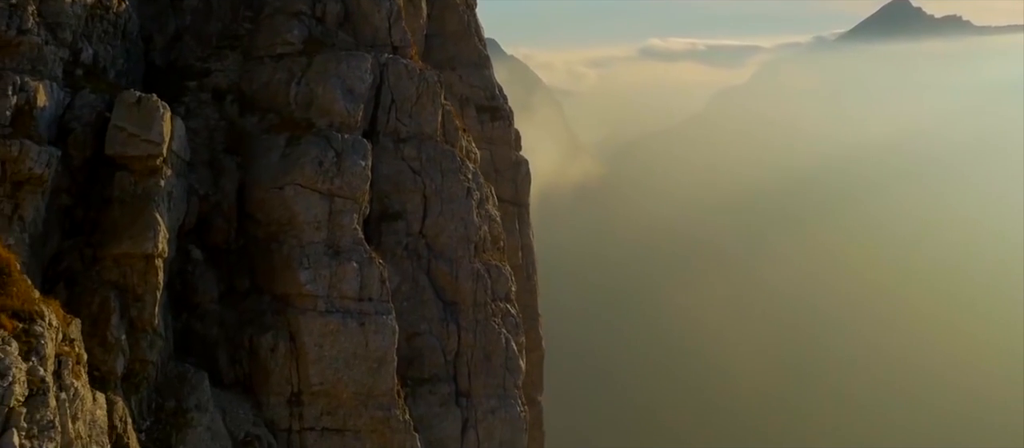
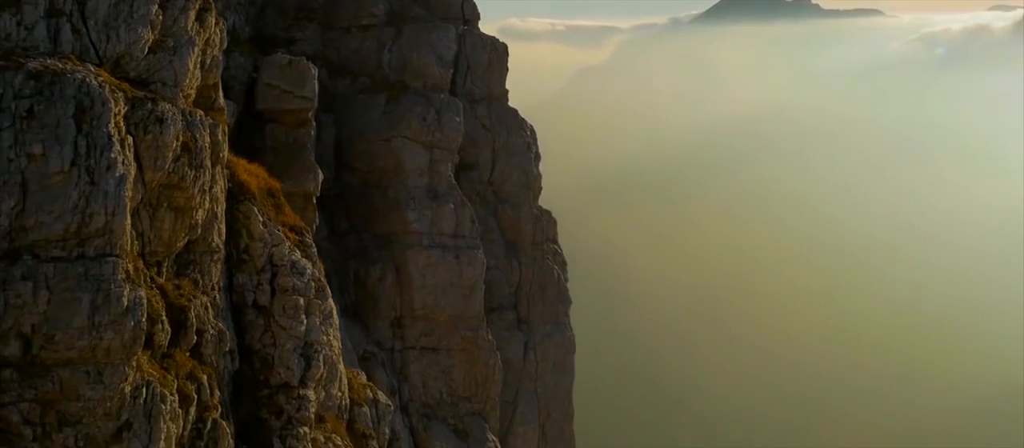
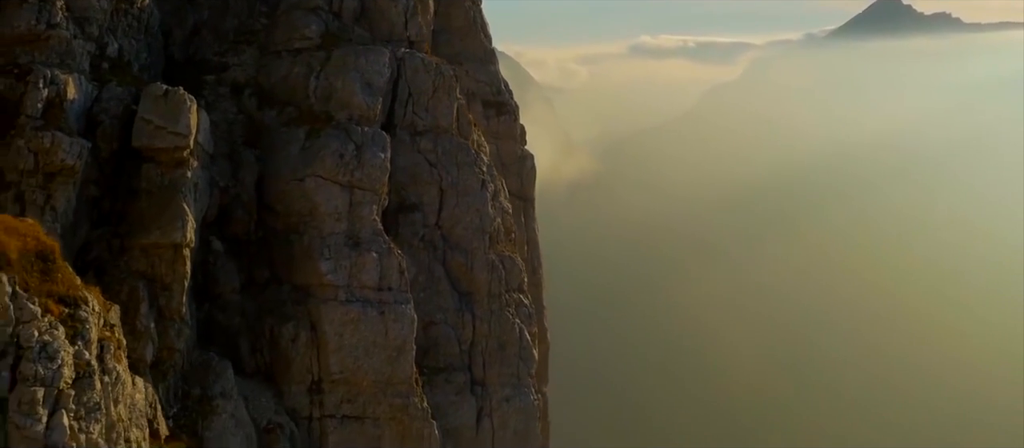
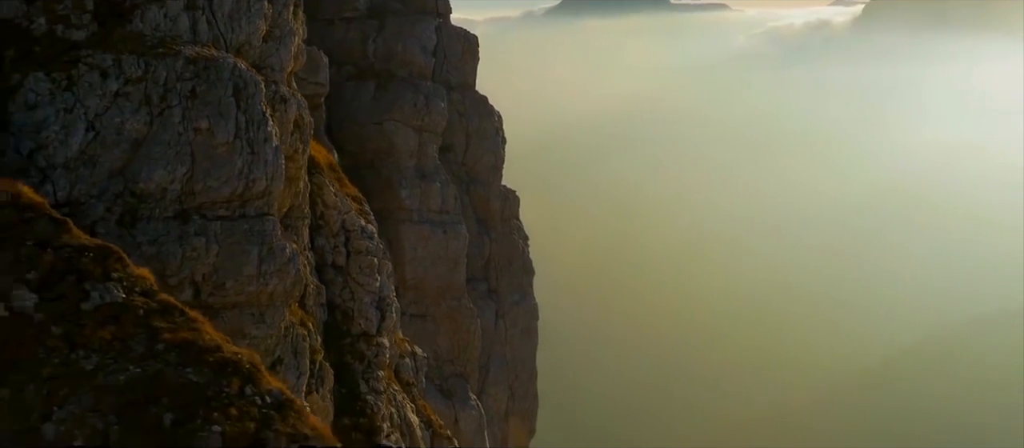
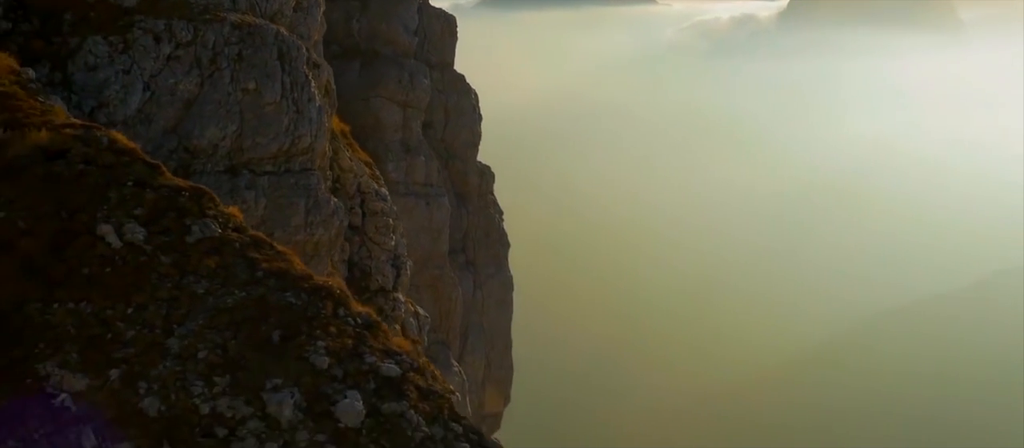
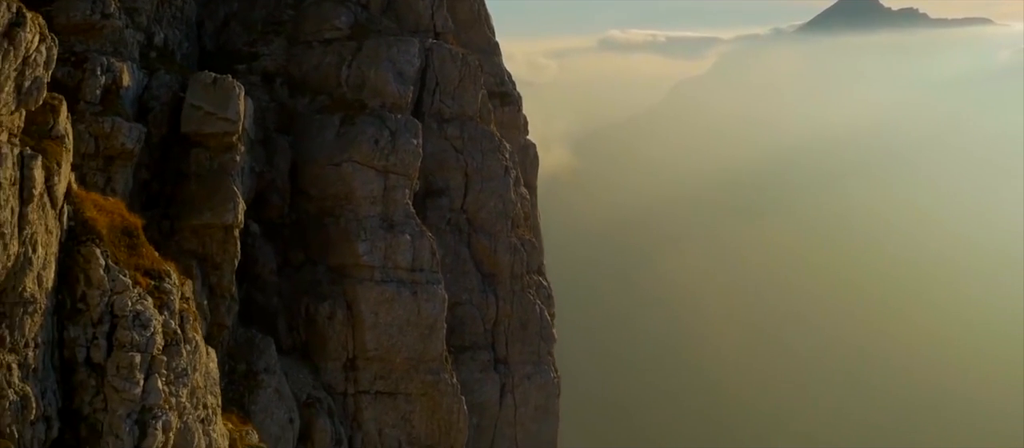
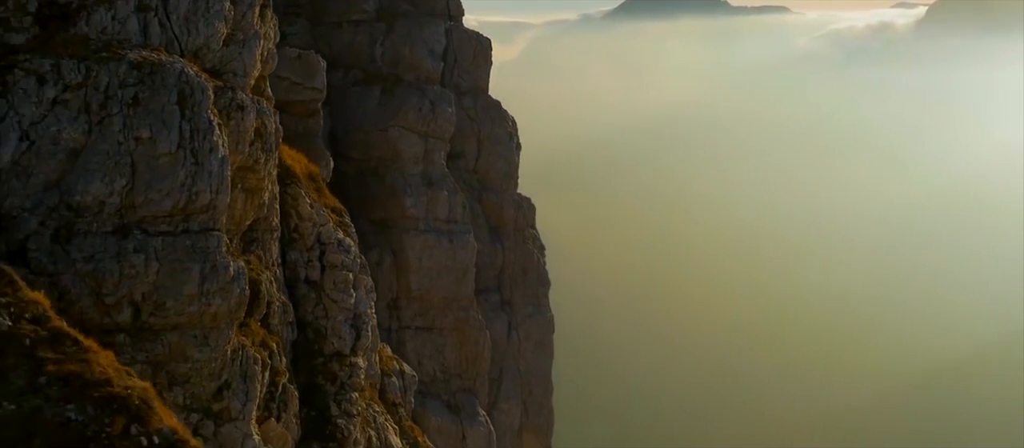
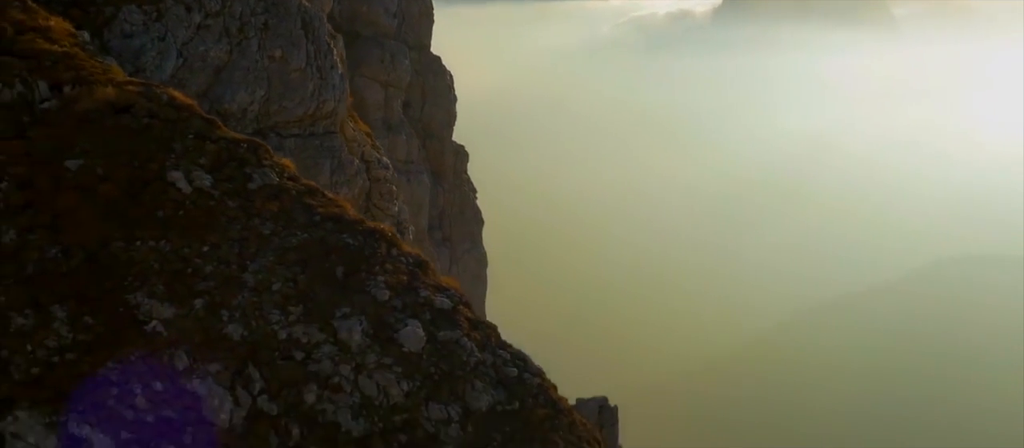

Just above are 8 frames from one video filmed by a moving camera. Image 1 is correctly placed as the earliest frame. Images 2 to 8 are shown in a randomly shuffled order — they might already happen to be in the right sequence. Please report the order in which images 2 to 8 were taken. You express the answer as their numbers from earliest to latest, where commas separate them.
3, 6, 2, 7, 4, 5, 8
